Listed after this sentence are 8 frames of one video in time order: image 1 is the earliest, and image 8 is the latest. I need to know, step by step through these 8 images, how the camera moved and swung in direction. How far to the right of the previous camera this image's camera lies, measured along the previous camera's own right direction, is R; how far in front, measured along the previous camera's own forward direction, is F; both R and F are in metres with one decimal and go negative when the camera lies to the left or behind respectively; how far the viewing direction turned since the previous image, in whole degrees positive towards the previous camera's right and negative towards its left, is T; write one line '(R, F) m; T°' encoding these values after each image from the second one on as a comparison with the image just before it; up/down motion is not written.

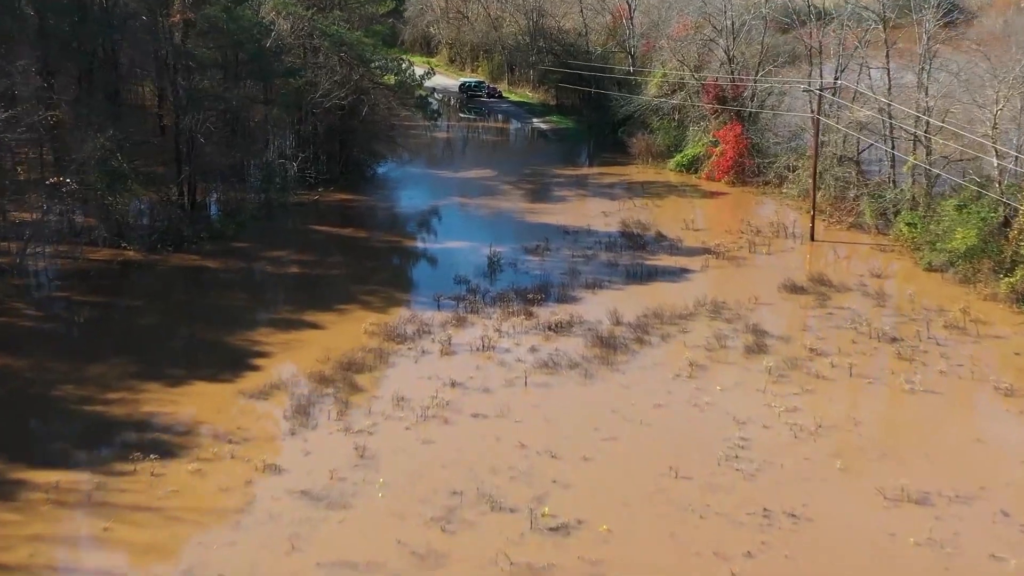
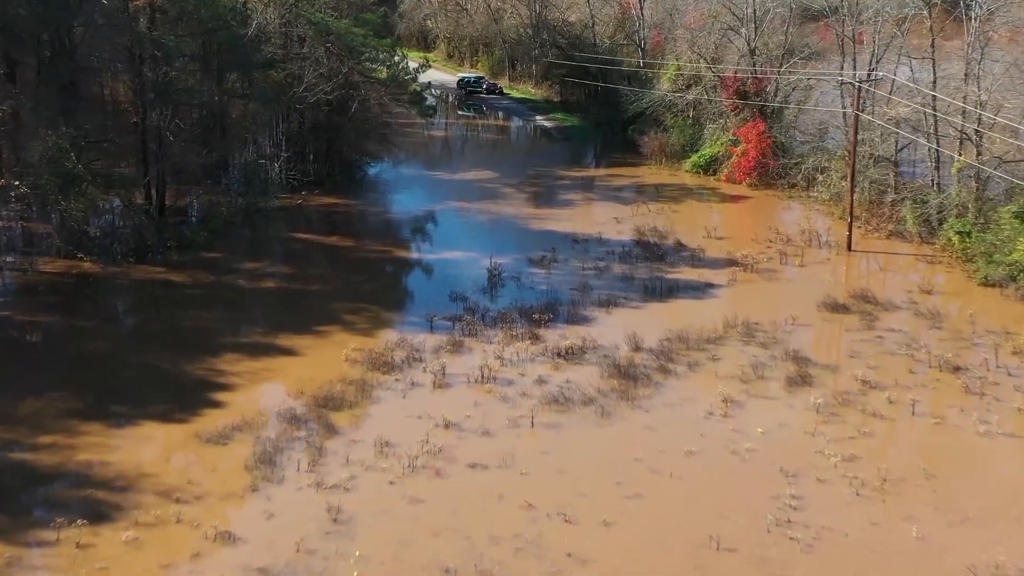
(0.0, +2.4) m; 0°
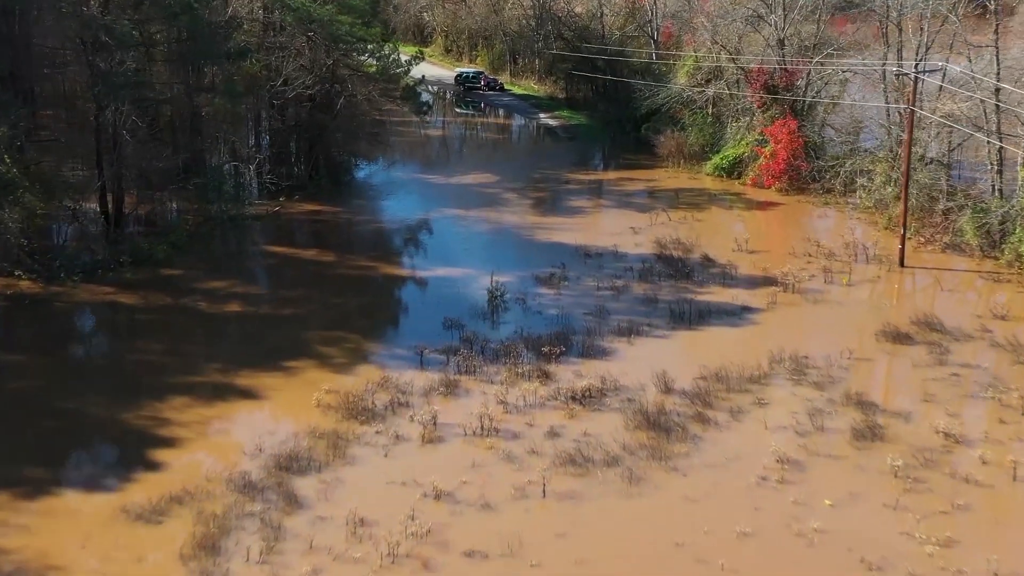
(-0.1, +2.7) m; 0°
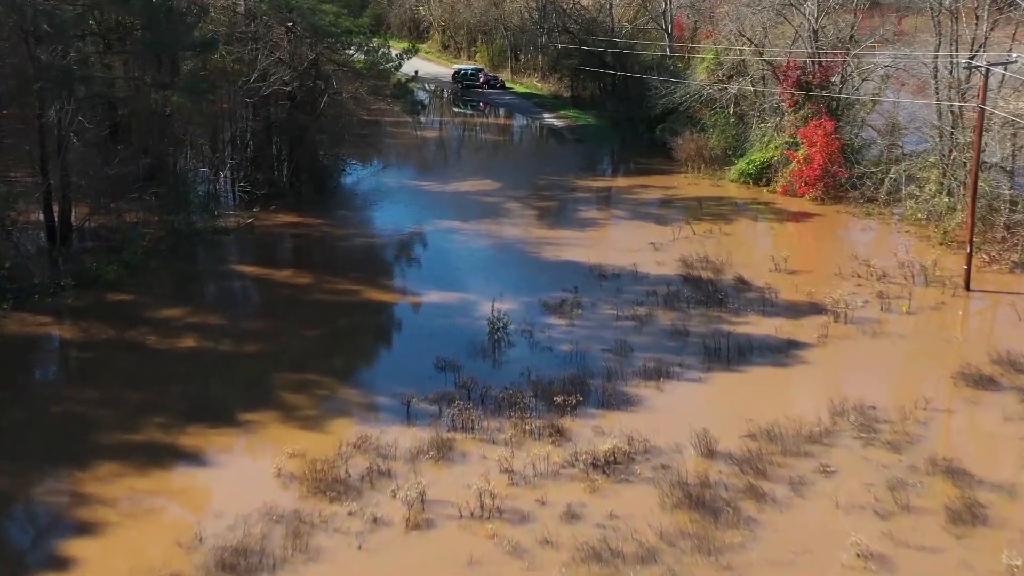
(-0.1, +2.5) m; 0°
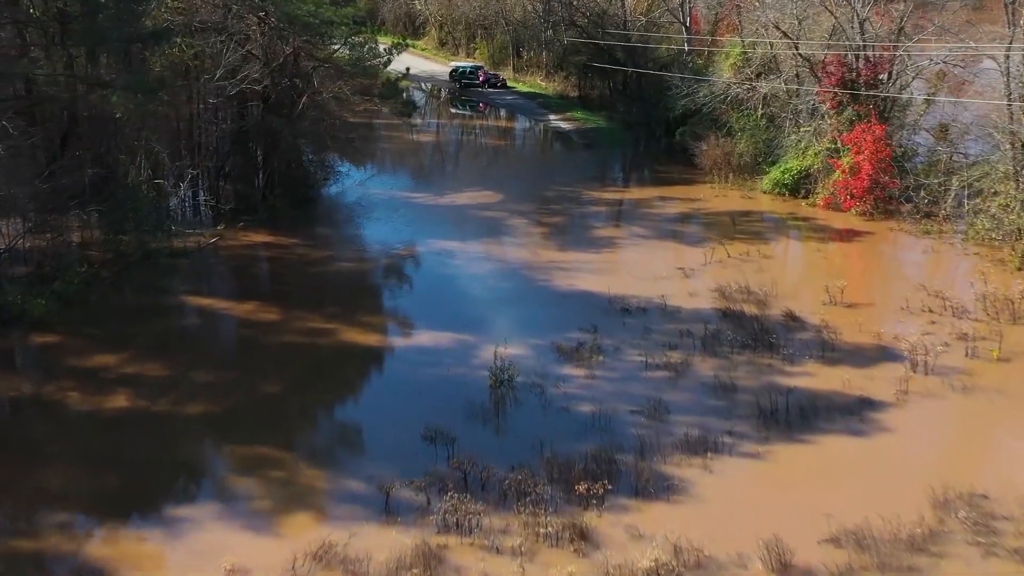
(-0.1, +2.7) m; 0°
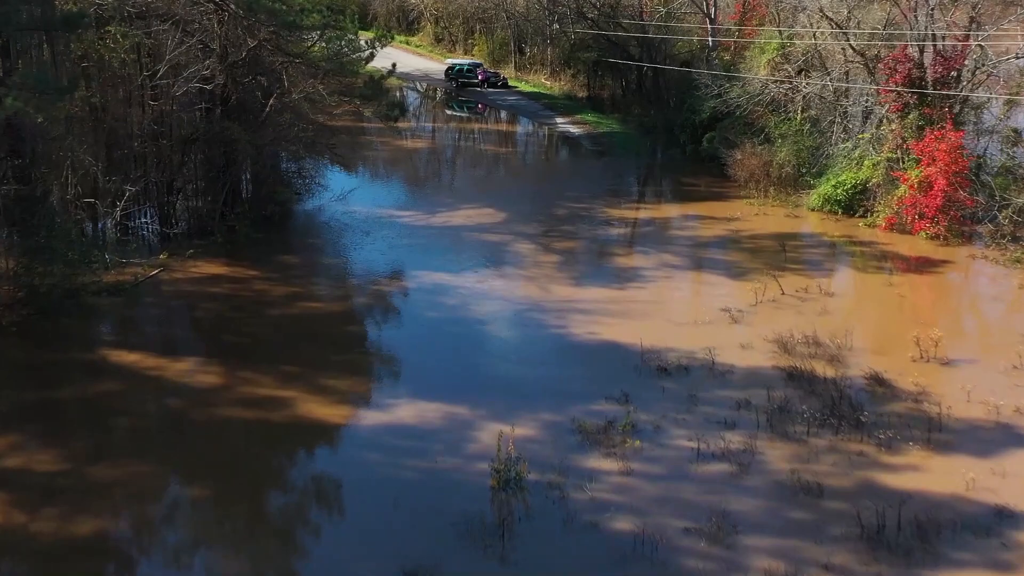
(-0.1, +3.0) m; 0°
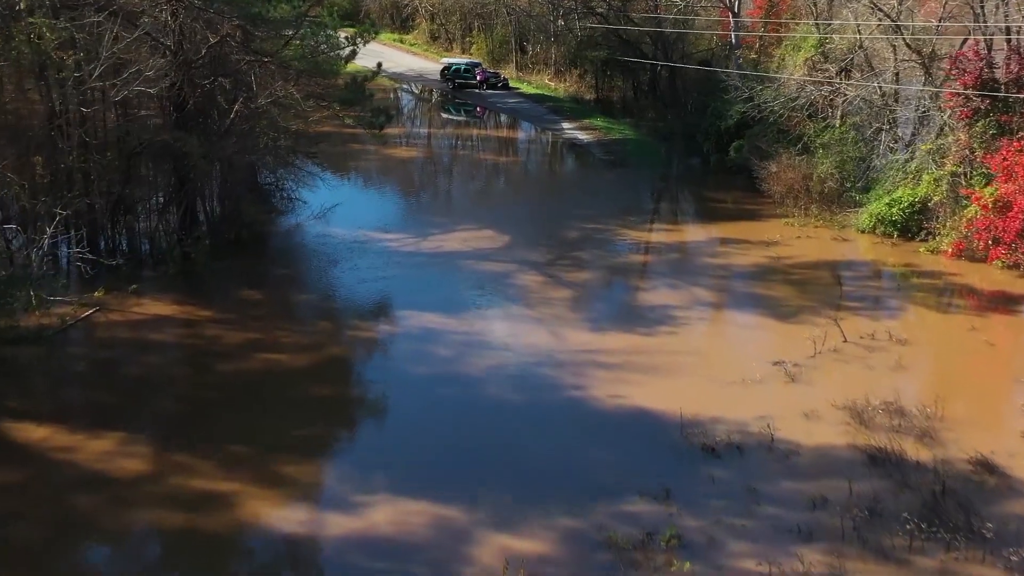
(-0.1, +2.3) m; 0°
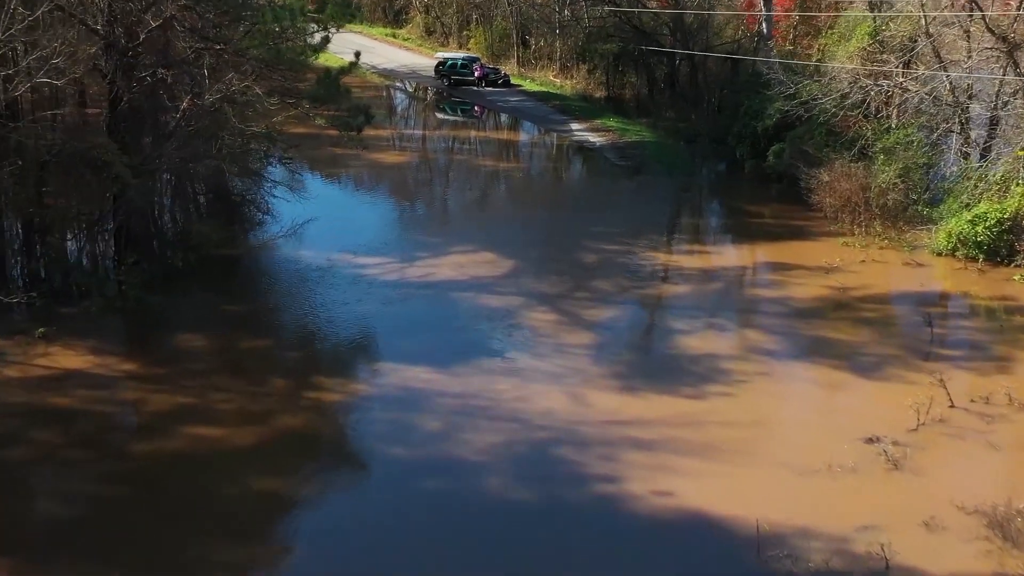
(-0.1, +2.6) m; 0°
